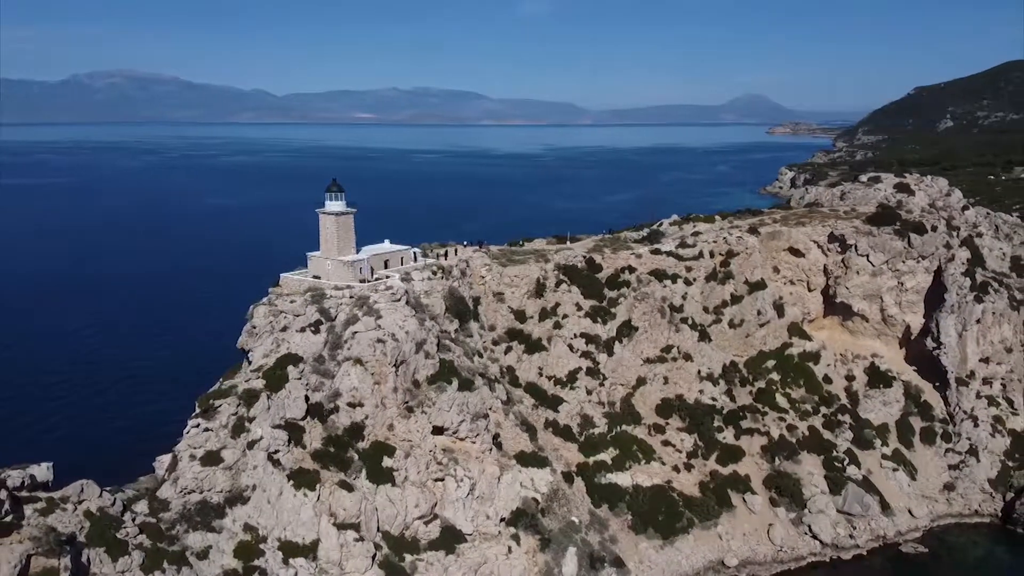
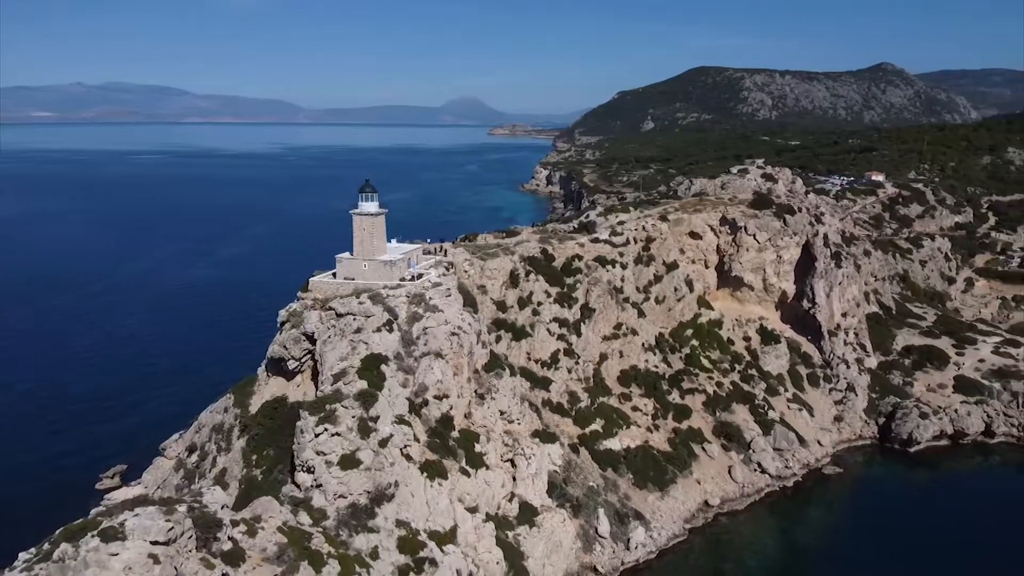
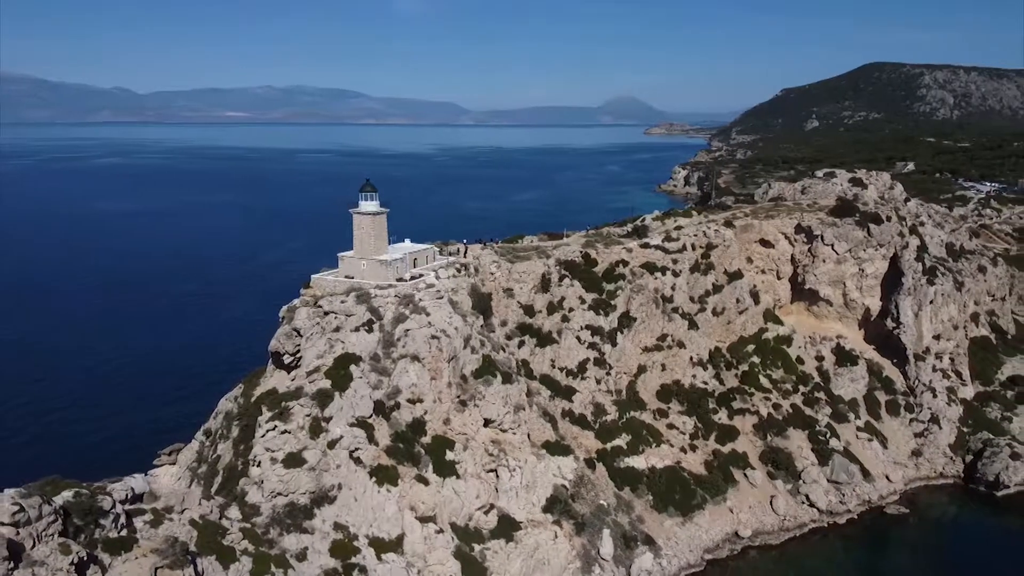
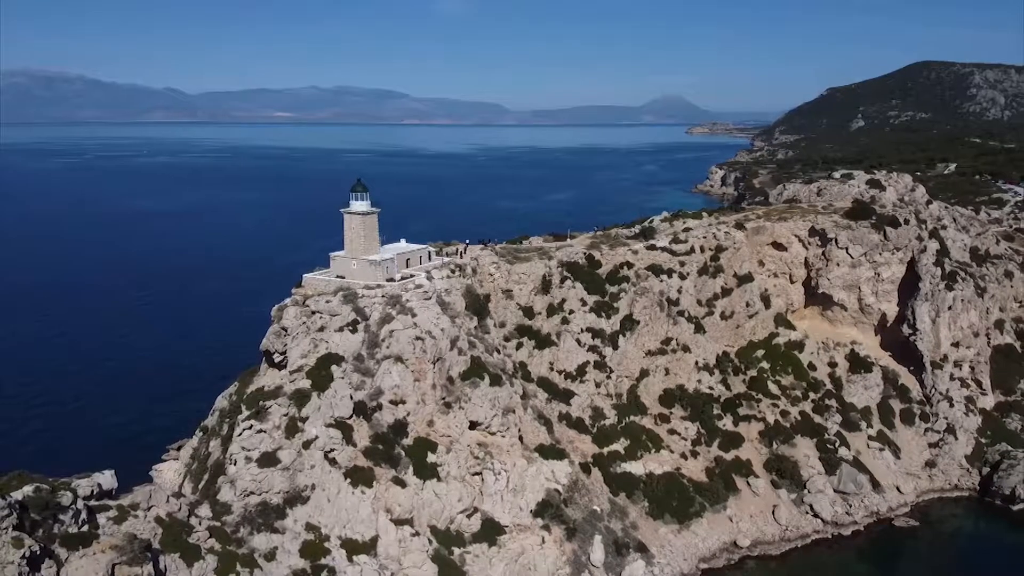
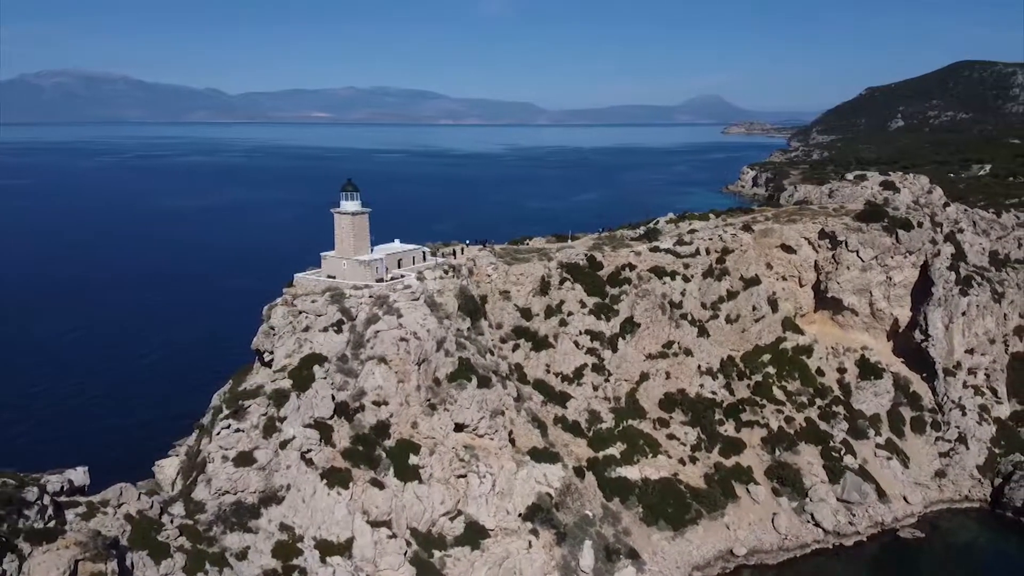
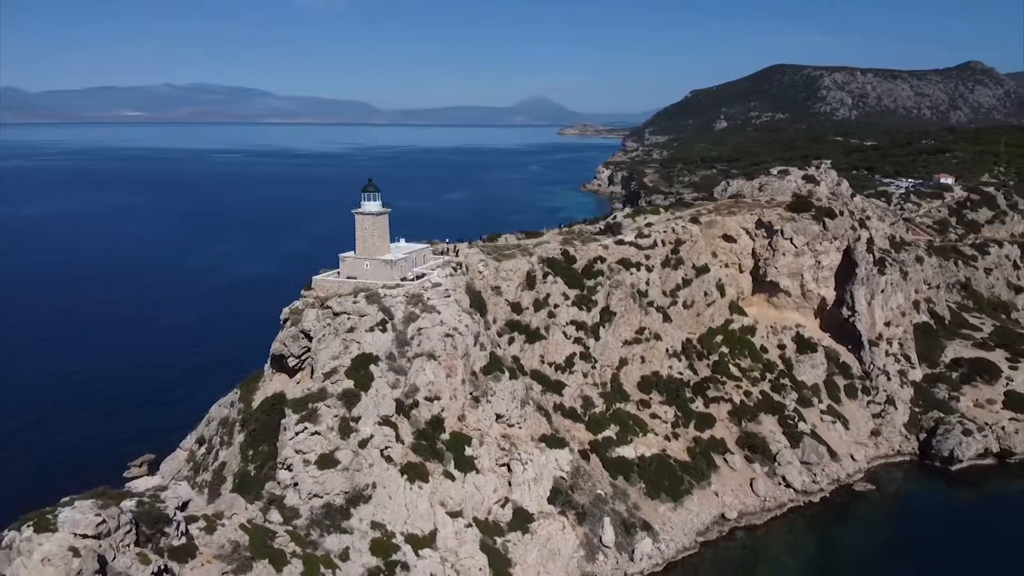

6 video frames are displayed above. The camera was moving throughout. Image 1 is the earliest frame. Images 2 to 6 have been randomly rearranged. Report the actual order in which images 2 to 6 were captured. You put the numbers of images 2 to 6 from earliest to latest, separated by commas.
5, 4, 3, 6, 2
